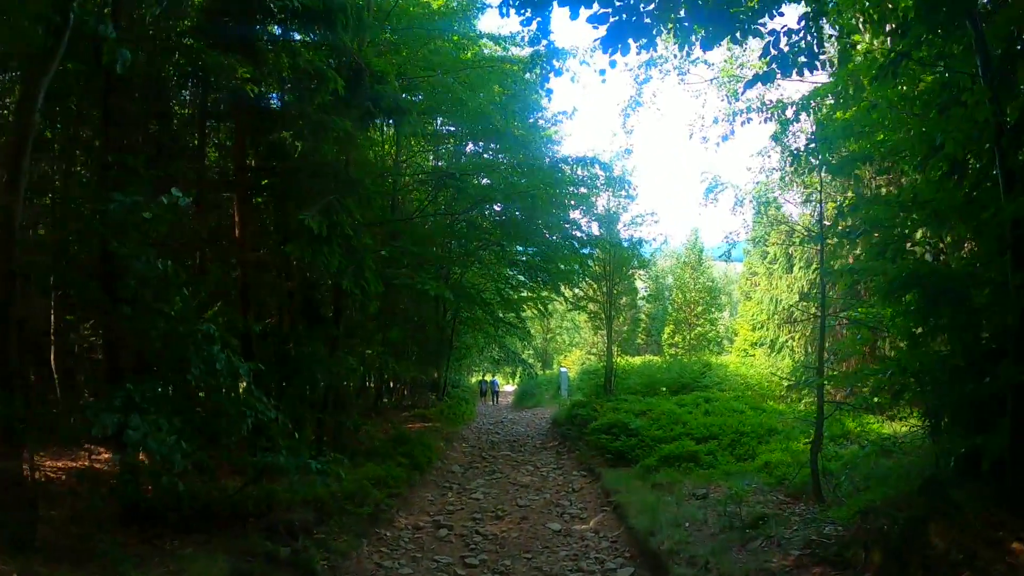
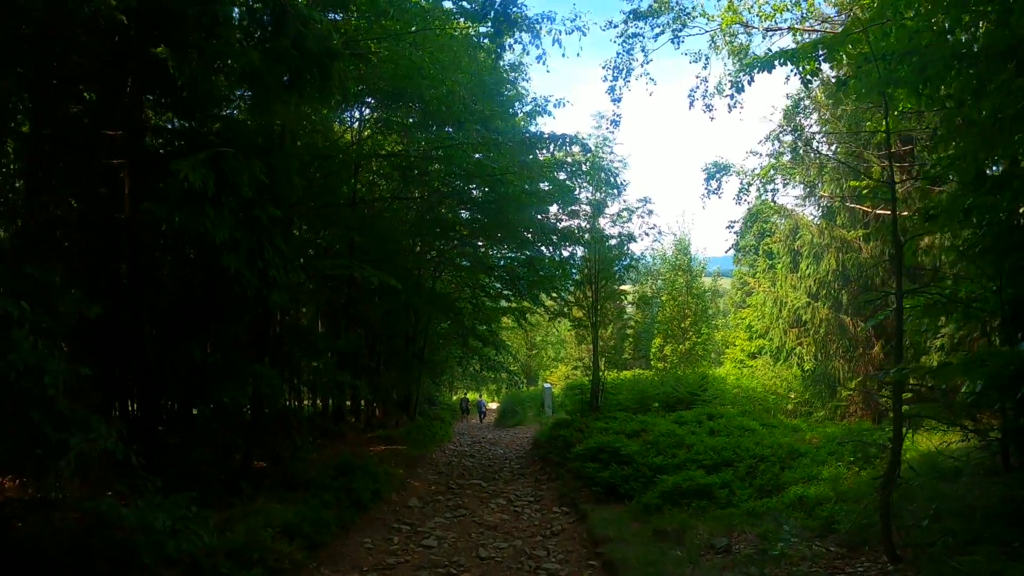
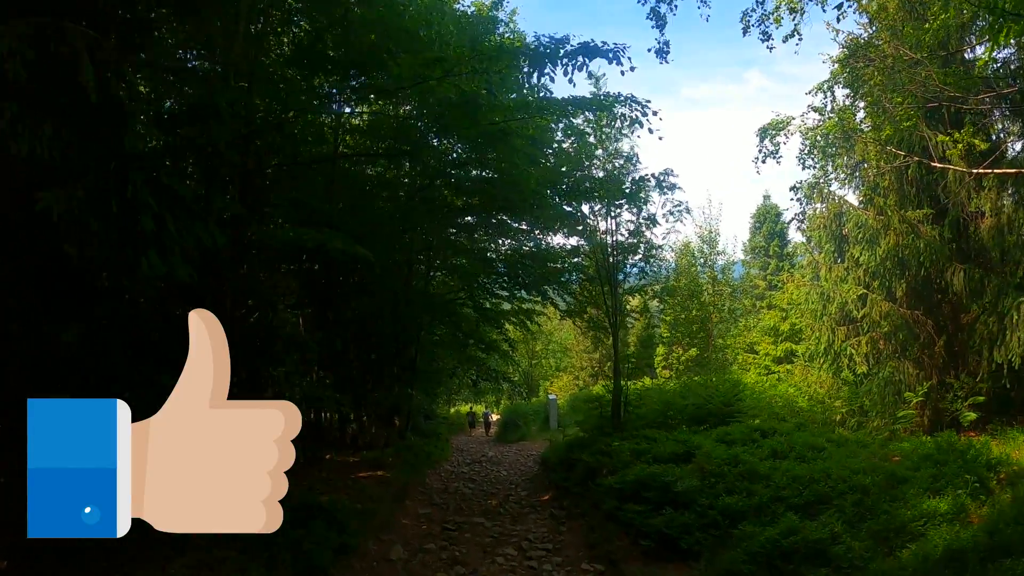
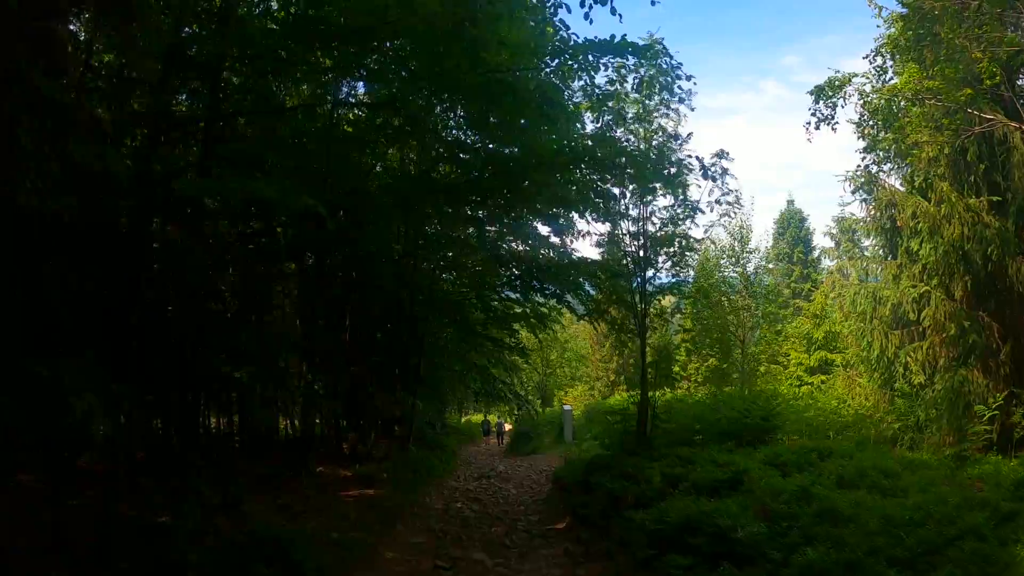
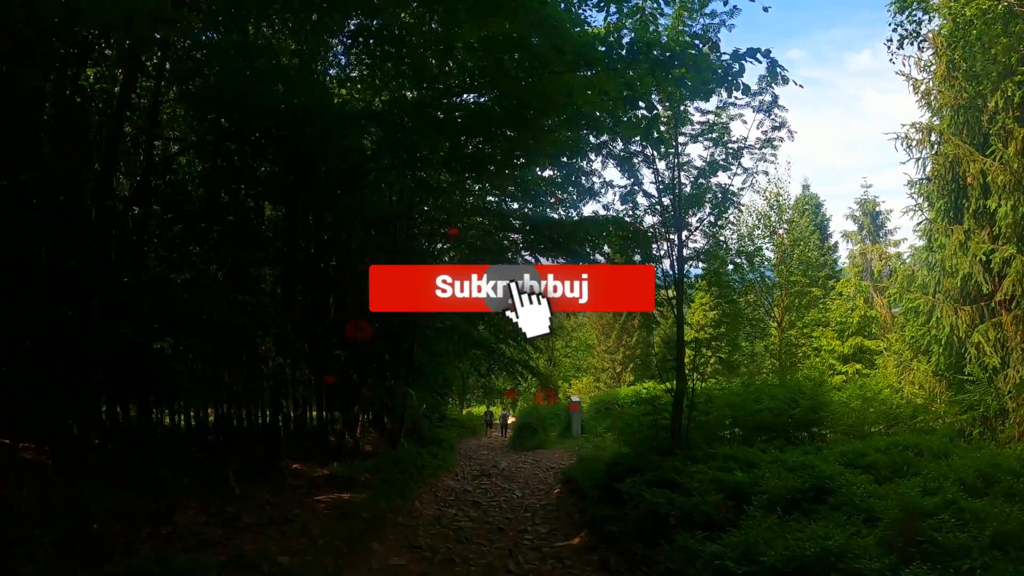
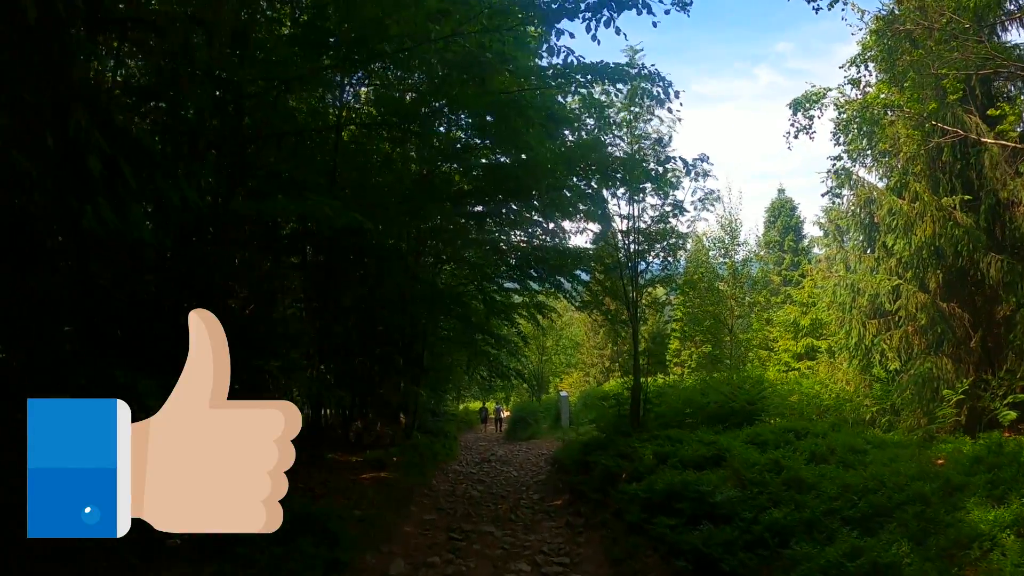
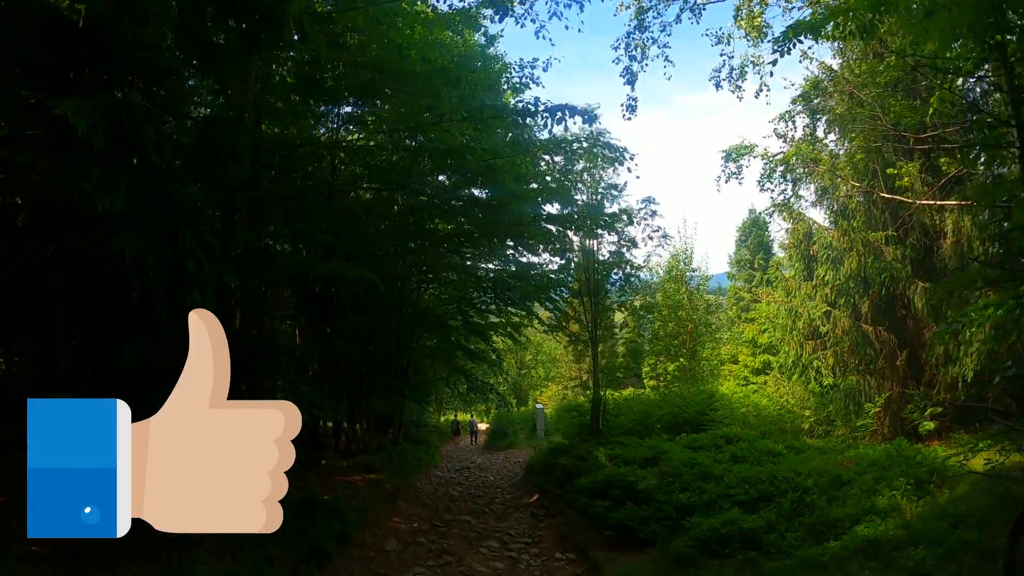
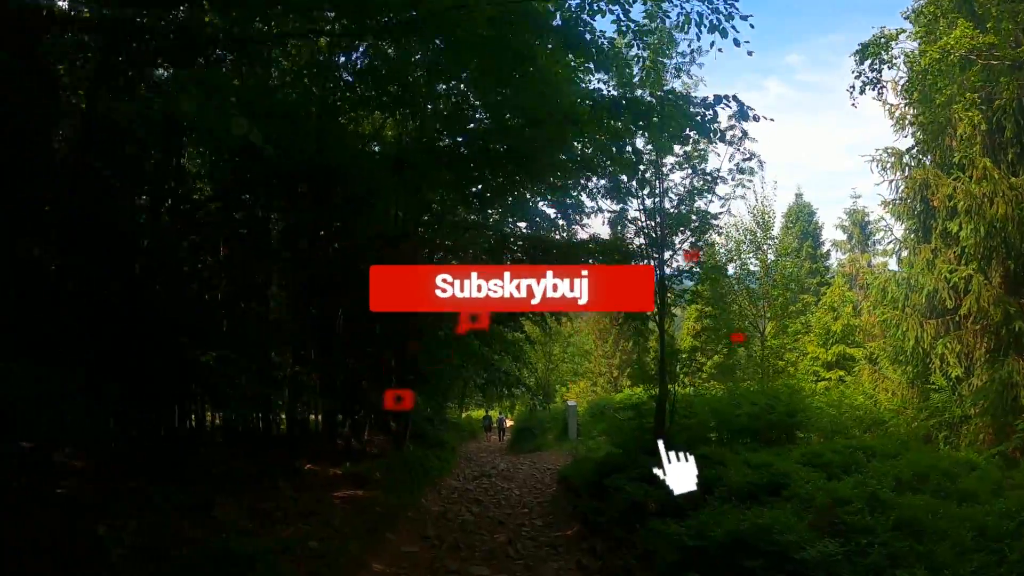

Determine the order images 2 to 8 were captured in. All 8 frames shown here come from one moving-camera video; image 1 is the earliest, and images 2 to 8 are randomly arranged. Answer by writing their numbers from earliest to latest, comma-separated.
2, 7, 3, 6, 4, 8, 5
